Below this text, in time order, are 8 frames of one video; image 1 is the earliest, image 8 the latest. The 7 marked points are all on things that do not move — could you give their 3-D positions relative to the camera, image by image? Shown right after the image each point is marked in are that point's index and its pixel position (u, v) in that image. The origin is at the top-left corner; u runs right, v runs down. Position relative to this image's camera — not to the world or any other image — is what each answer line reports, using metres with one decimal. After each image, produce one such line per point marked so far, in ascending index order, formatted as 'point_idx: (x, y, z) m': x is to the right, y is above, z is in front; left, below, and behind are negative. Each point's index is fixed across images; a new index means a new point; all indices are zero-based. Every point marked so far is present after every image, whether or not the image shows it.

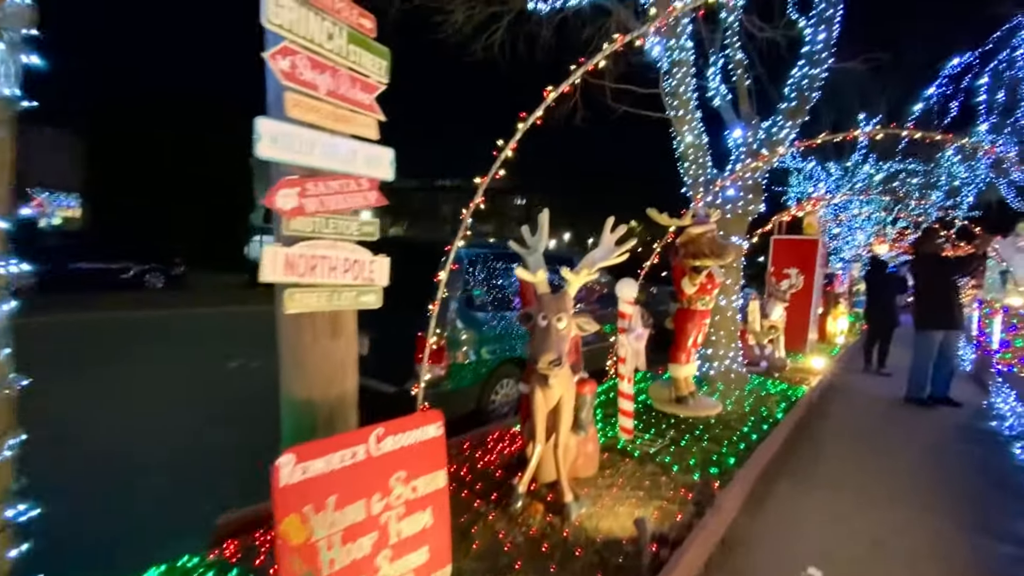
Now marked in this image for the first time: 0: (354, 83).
0: (-1.1, +1.4, +3.3) m
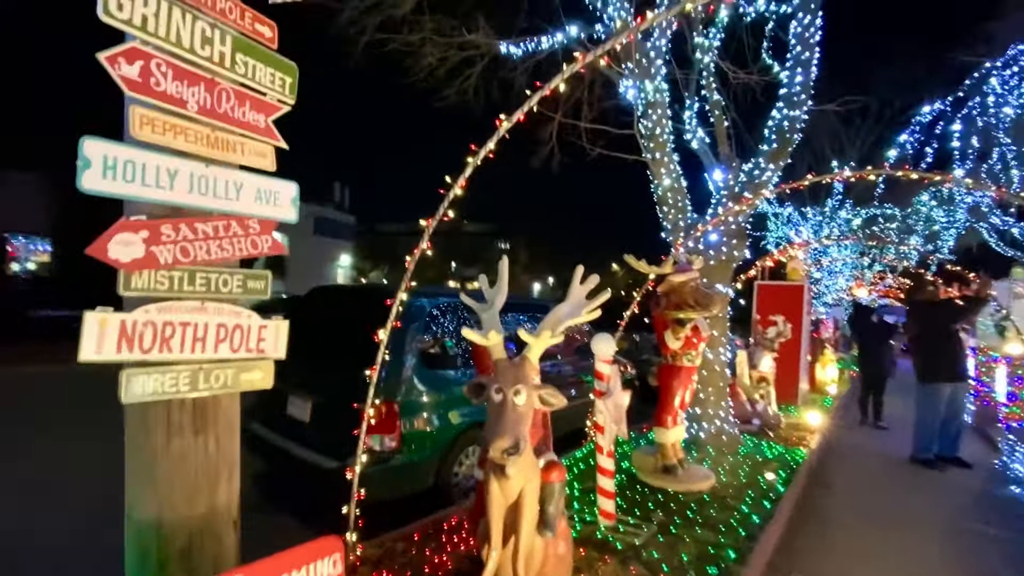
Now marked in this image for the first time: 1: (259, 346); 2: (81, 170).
0: (-1.5, +1.0, +2.6) m
1: (-1.4, -0.3, +2.7) m
2: (-1.9, +0.5, +2.0) m
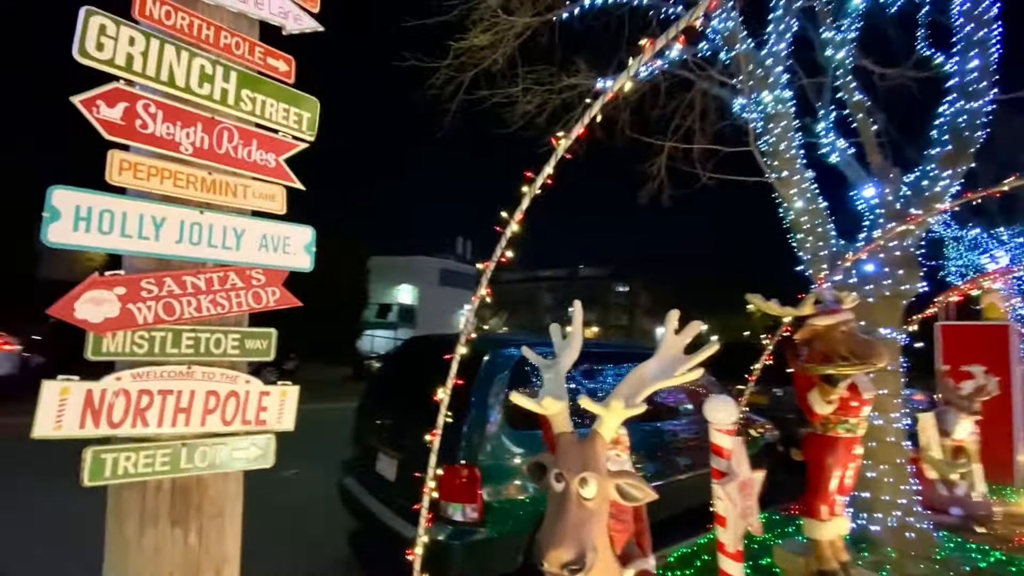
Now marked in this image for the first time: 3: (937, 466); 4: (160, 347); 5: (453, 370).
0: (-1.3, +0.7, +2.4) m
1: (-1.2, -0.6, +2.3) m
2: (-1.8, +0.3, +1.9) m
3: (+6.0, -2.5, +6.7) m
4: (-1.5, -0.3, +2.1) m
5: (-0.5, -0.7, +3.8) m
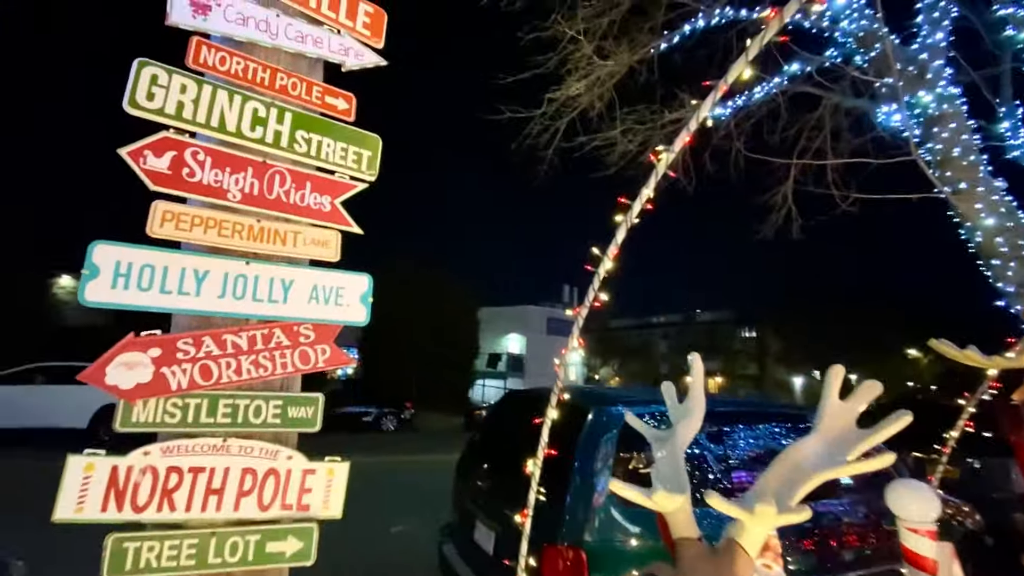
0: (-1.0, +0.5, +2.2) m
1: (-0.8, -0.9, +1.9) m
2: (-1.6, 0.0, +1.7) m
3: (+7.2, -2.8, +4.4) m
4: (-1.2, -0.5, +1.8) m
5: (+0.2, -1.0, +3.2) m
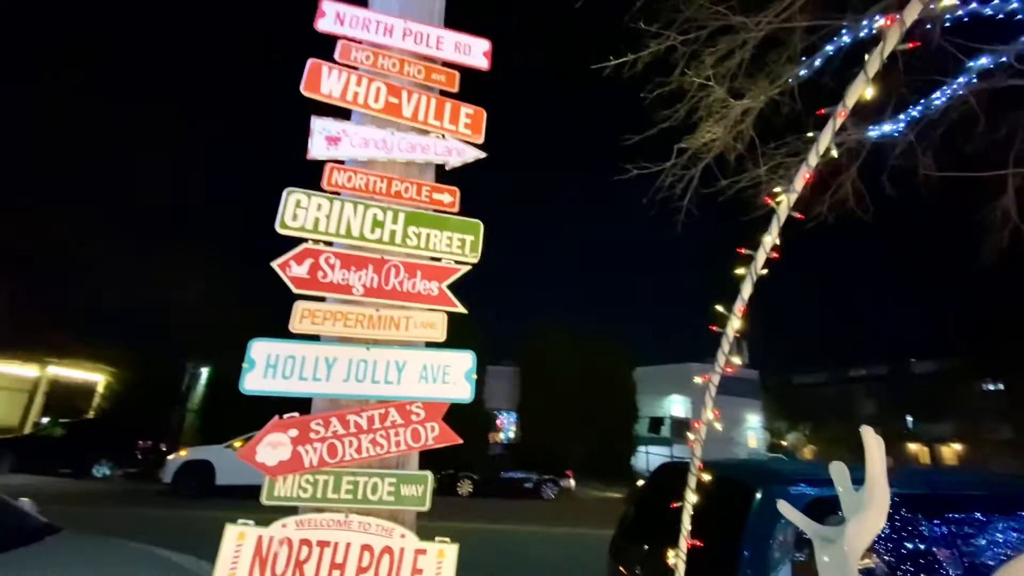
0: (-0.5, +0.1, +2.4) m
1: (-0.4, -1.2, +1.9) m
2: (-1.2, -0.4, +2.1) m
3: (+8.1, -2.7, +1.6) m
4: (-0.8, -0.9, +2.0) m
5: (+1.0, -1.4, +2.8) m
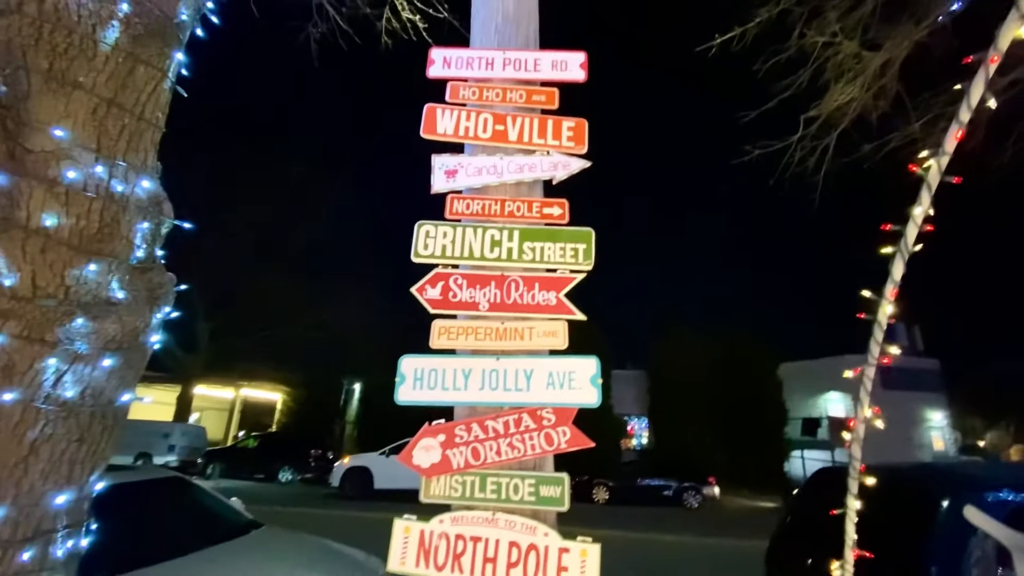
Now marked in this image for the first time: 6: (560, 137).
0: (+0.1, 0.0, +2.5) m
1: (+0.2, -1.3, +2.1) m
2: (-0.6, -0.5, +2.4) m
3: (+8.5, -2.0, -0.4) m
4: (-0.2, -1.0, +2.2) m
5: (+1.8, -1.3, +2.5) m
6: (+0.3, +0.9, +2.8) m
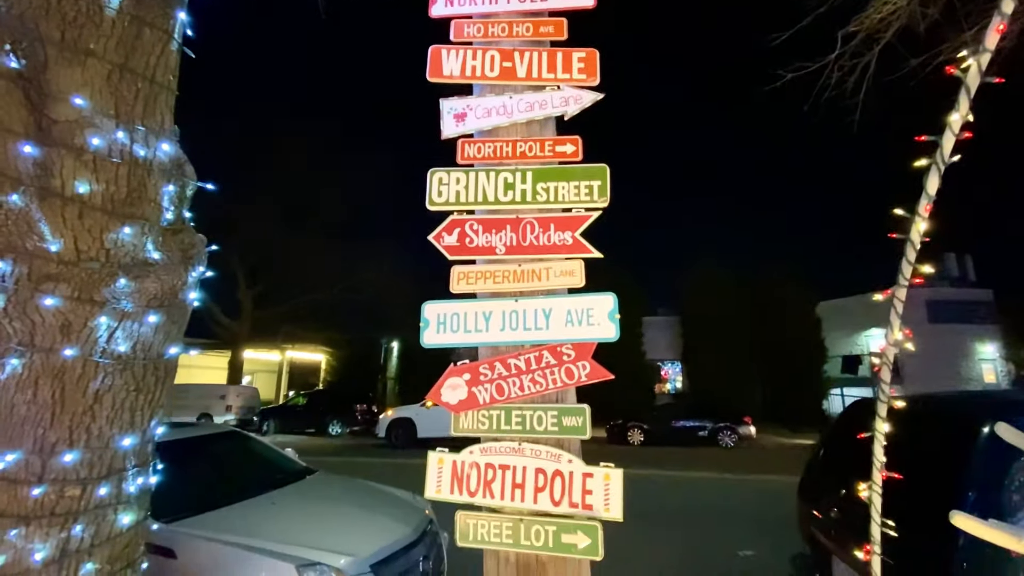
0: (+0.2, +0.3, +2.5) m
1: (+0.3, -1.0, +2.2) m
2: (-0.5, -0.2, +2.5) m
3: (+8.5, -1.5, -0.7) m
4: (-0.1, -0.7, +2.4) m
5: (+2.0, -0.9, +2.6) m
6: (+0.3, +1.2, +2.7) m
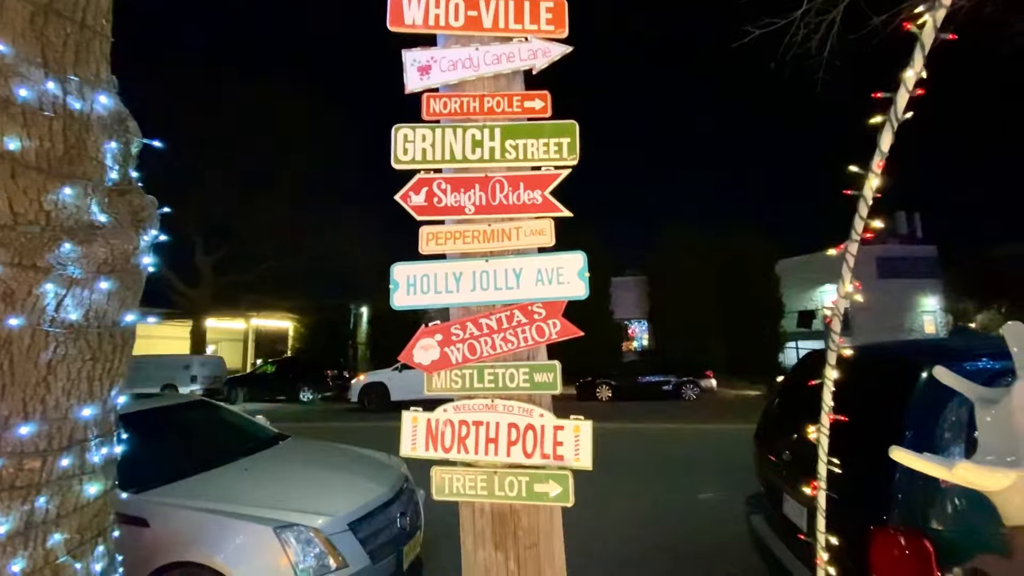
0: (0.0, +0.6, +2.5) m
1: (+0.2, -0.8, +2.3) m
2: (-0.6, 0.0, +2.5) m
3: (+8.5, -1.4, -0.1) m
4: (-0.2, -0.5, +2.4) m
5: (+1.8, -0.7, +2.7) m
6: (+0.1, +1.5, +2.6) m
